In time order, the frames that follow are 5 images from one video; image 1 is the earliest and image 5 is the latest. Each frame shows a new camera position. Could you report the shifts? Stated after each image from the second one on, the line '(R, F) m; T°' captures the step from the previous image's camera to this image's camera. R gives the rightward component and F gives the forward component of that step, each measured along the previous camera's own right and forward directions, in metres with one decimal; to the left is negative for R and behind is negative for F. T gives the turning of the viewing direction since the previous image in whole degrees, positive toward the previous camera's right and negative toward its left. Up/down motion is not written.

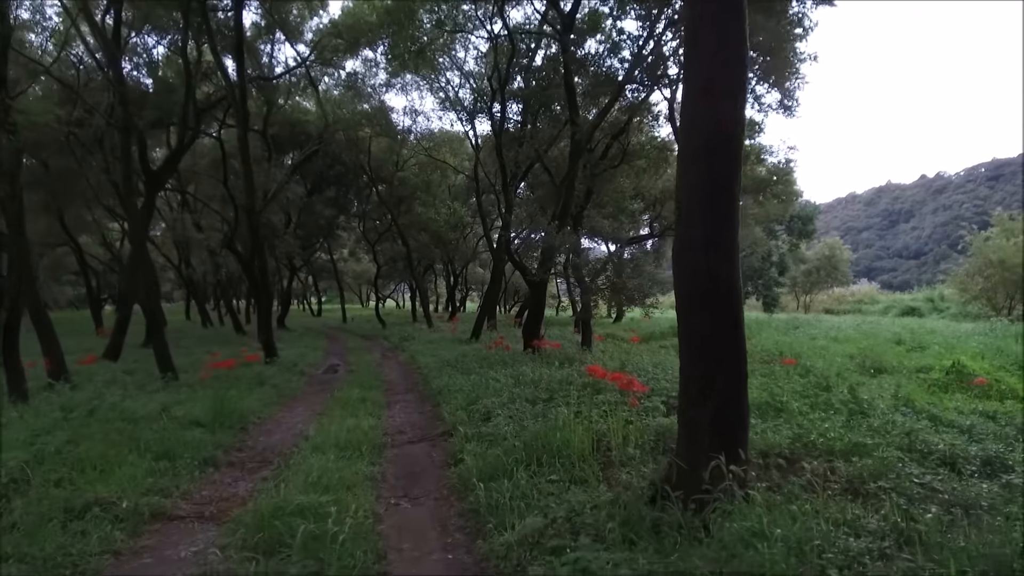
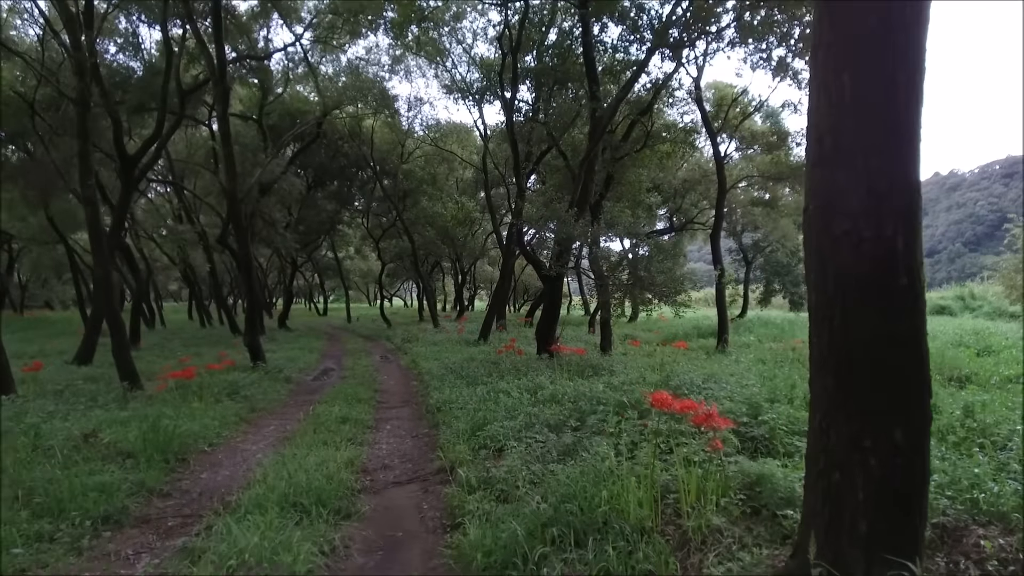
(-0.1, +1.6) m; -1°
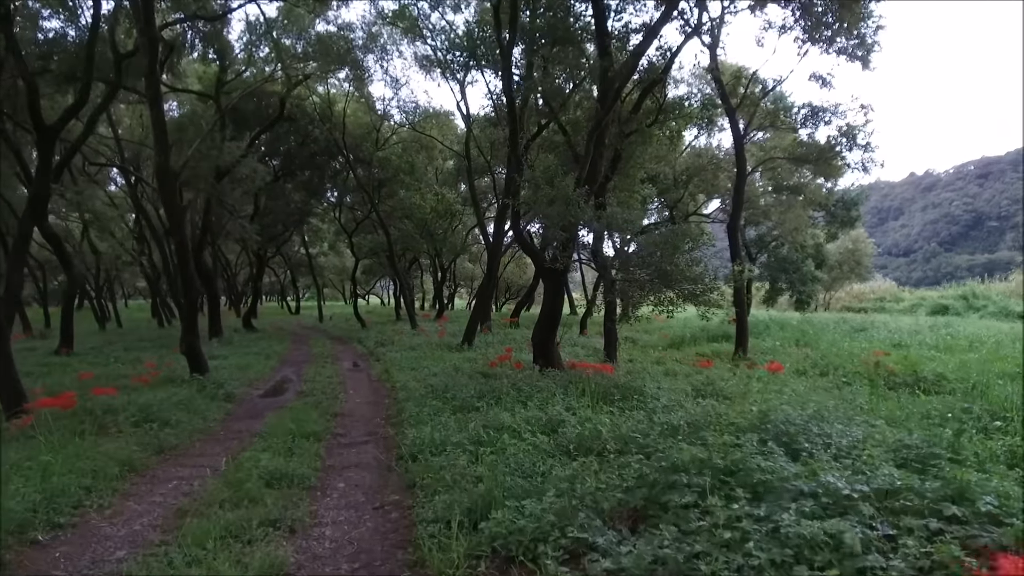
(-0.2, +2.2) m; +2°
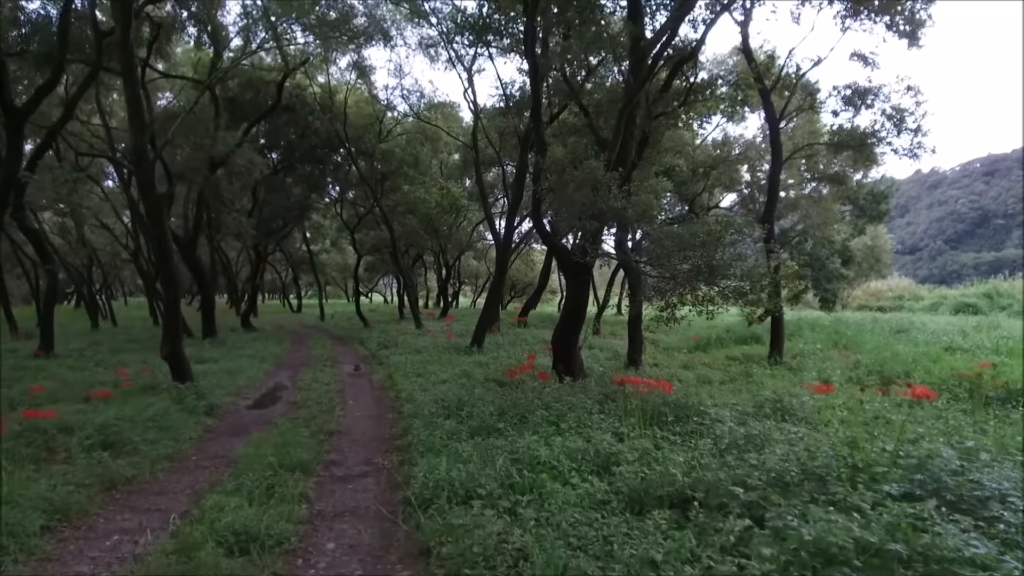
(-0.2, +1.2) m; 0°
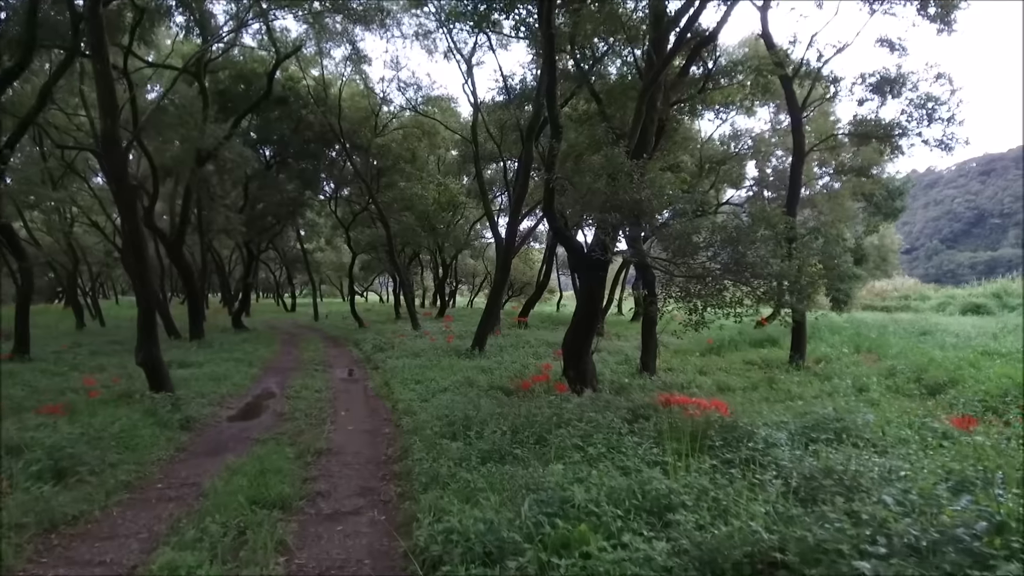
(-0.1, +0.8) m; 0°
